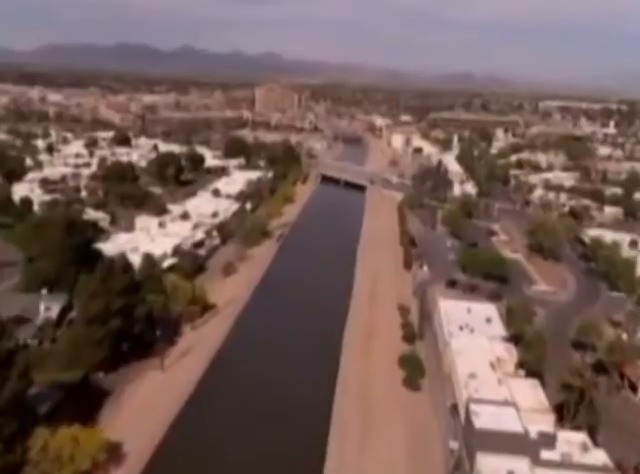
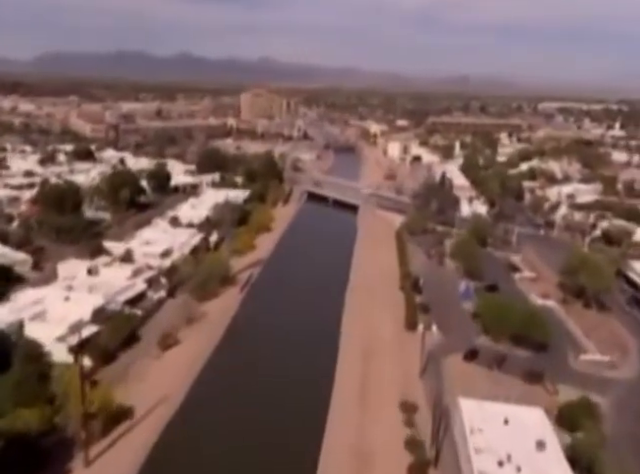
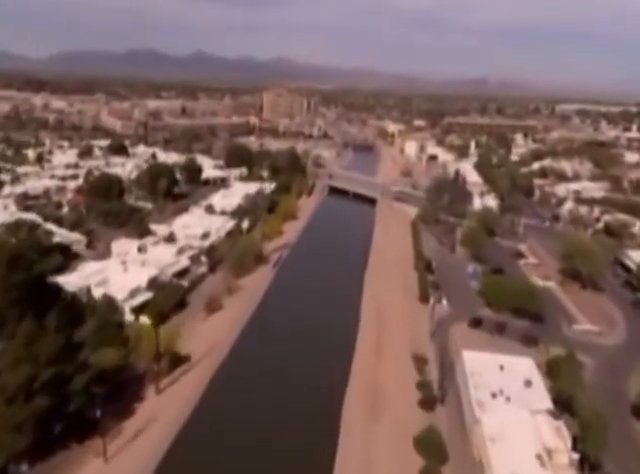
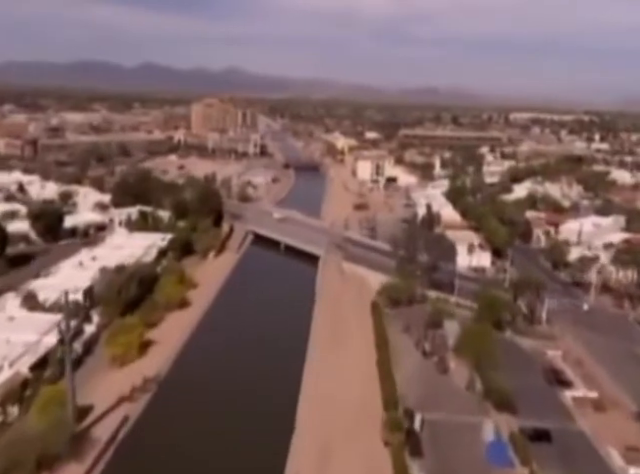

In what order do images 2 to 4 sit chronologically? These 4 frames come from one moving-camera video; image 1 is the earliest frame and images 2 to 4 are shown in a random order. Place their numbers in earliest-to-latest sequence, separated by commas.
3, 2, 4
